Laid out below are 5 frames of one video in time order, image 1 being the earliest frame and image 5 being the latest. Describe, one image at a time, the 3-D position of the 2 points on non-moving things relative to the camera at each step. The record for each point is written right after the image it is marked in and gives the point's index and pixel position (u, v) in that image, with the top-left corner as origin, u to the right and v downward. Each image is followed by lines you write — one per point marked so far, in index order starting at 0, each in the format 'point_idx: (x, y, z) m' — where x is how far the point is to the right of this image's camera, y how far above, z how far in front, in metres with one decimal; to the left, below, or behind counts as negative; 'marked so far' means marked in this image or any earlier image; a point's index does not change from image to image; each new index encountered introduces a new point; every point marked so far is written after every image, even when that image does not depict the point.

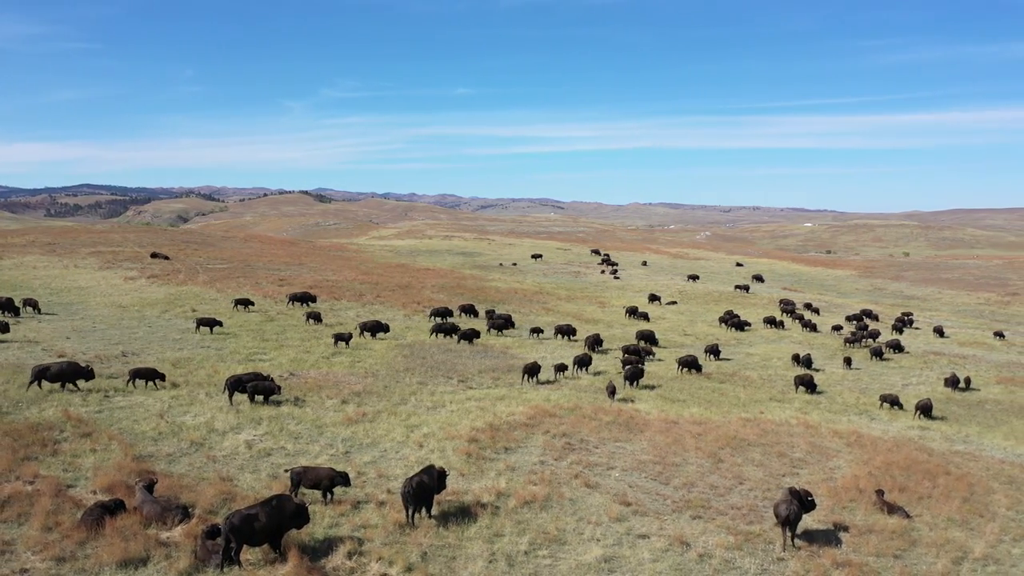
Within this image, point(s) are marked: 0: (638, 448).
0: (+3.8, -4.8, +18.2) m
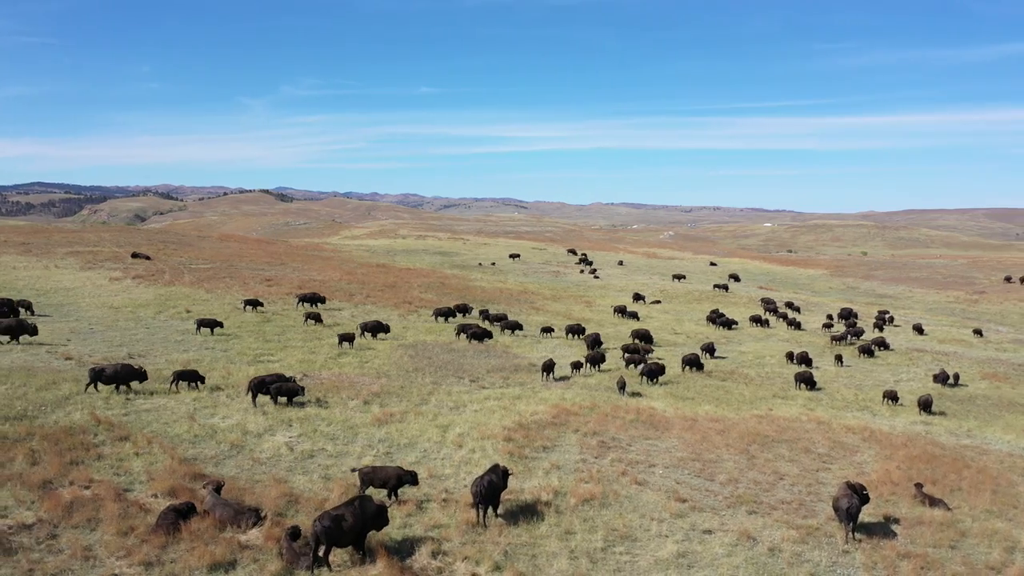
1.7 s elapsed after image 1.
0: (+4.9, -4.8, +18.4) m
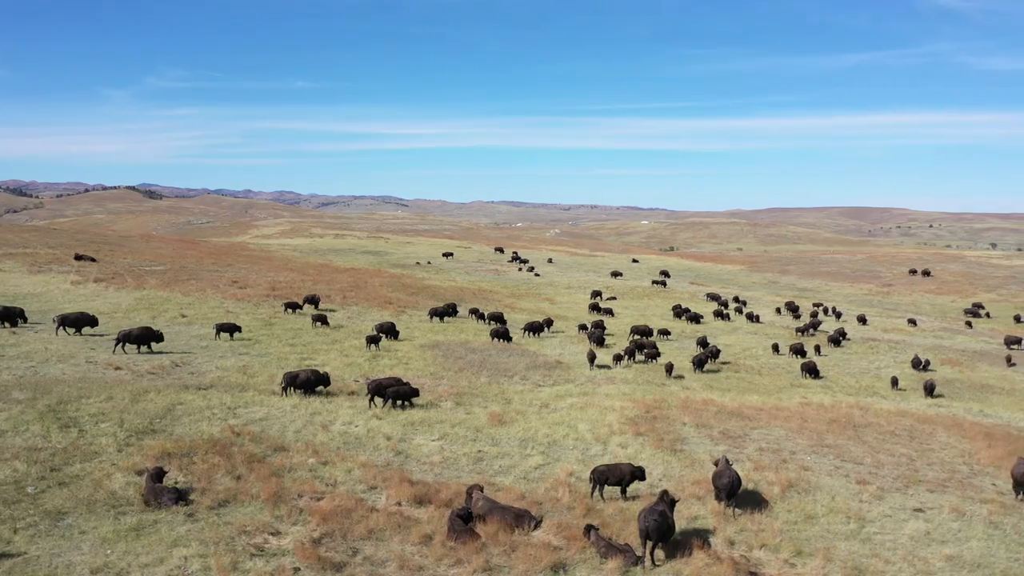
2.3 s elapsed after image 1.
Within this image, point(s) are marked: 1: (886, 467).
0: (+8.8, -4.7, +19.5) m
1: (+9.9, -4.7, +15.8) m
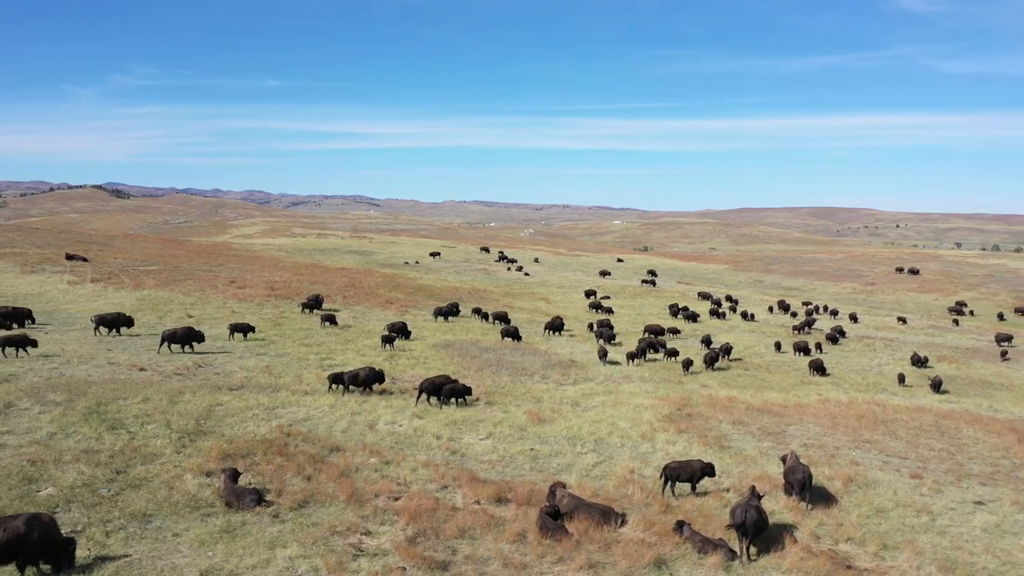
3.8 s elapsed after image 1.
0: (+10.1, -4.7, +19.7) m
1: (+11.2, -4.7, +16.1) m
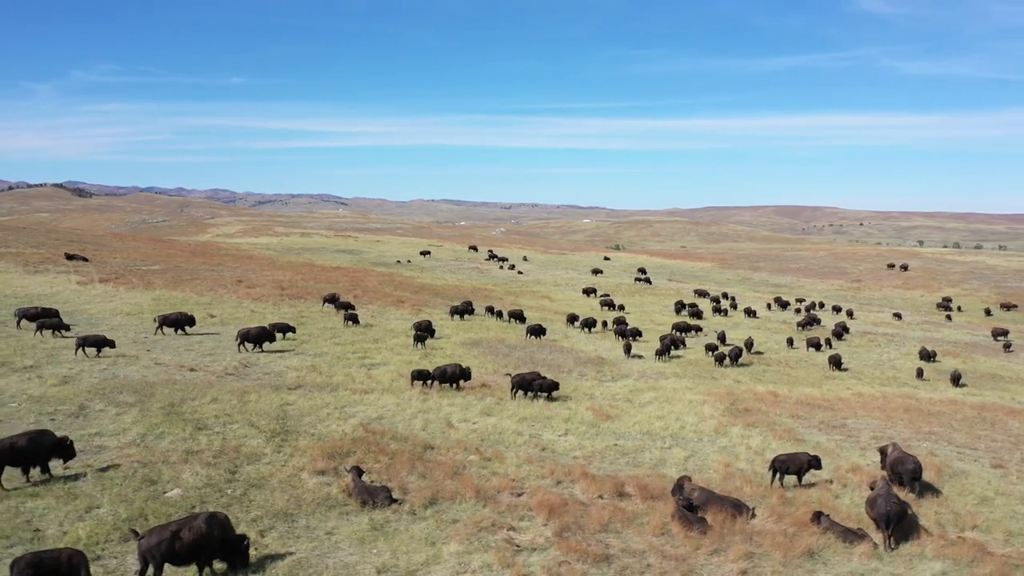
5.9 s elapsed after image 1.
0: (+12.2, -4.5, +20.1) m
1: (+13.5, -4.5, +16.4) m
